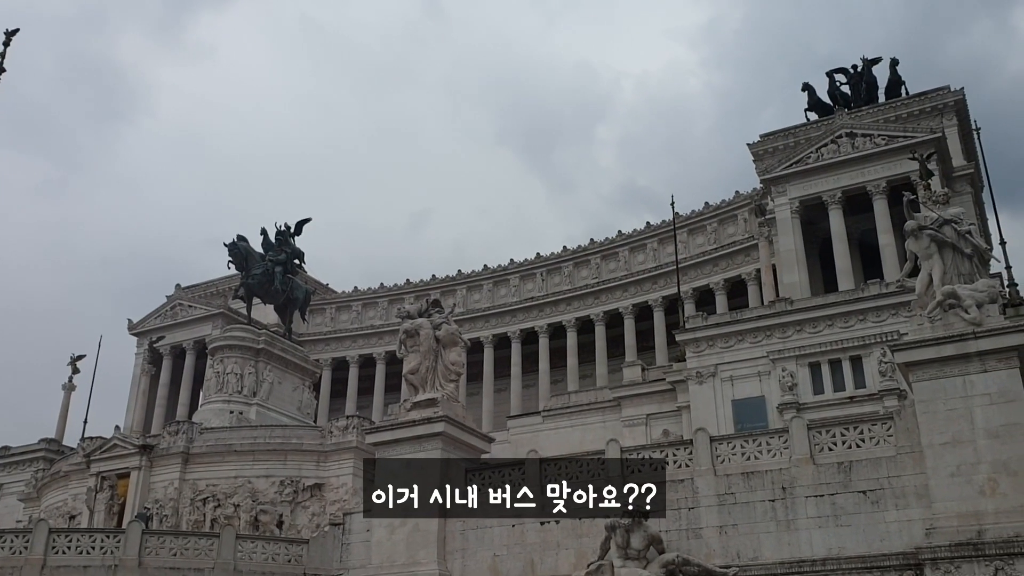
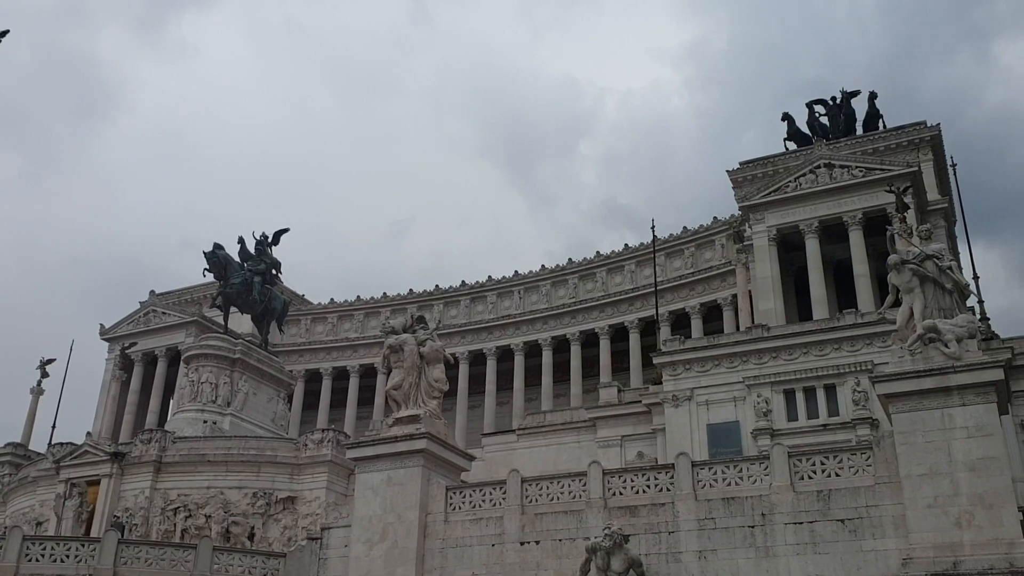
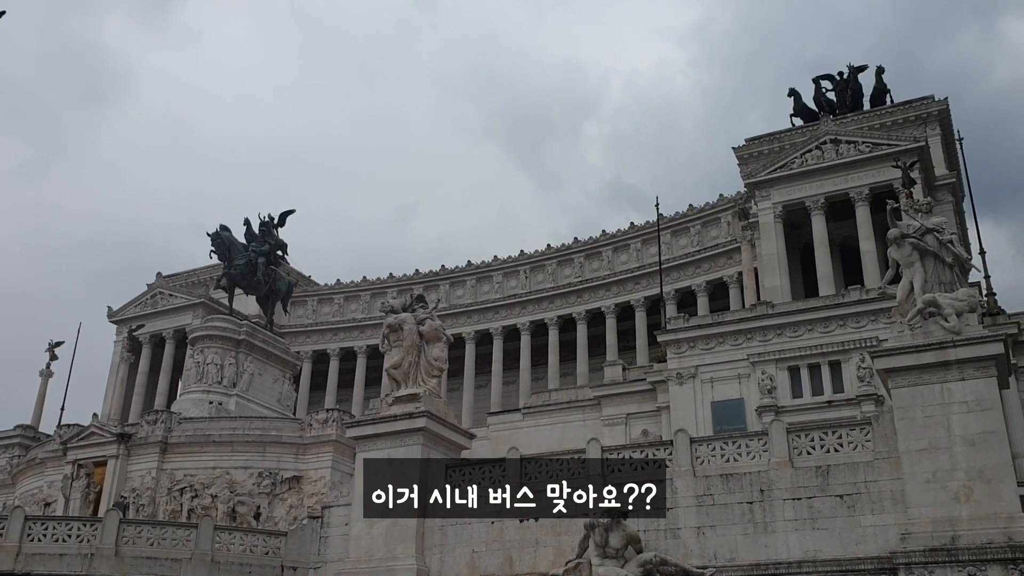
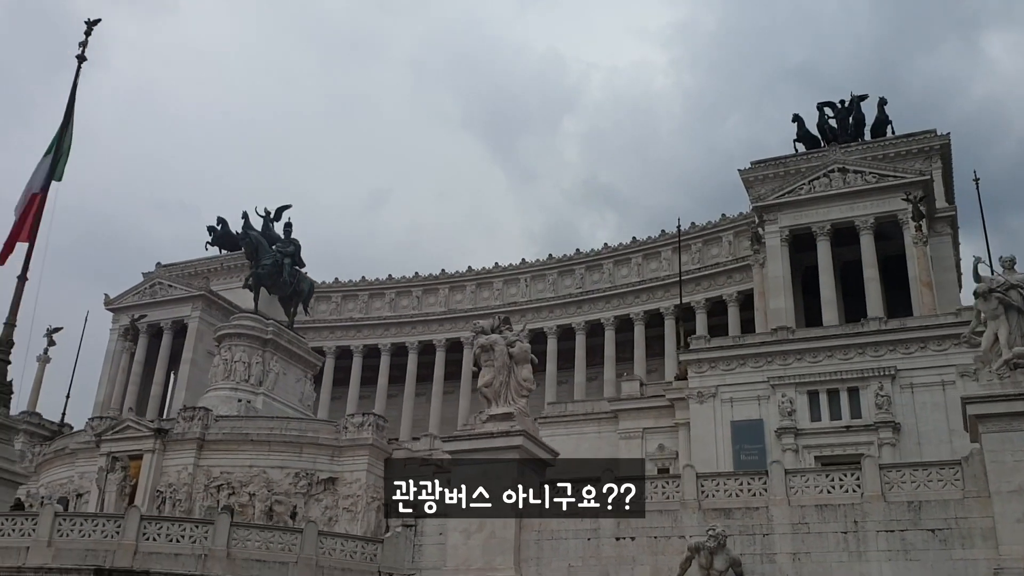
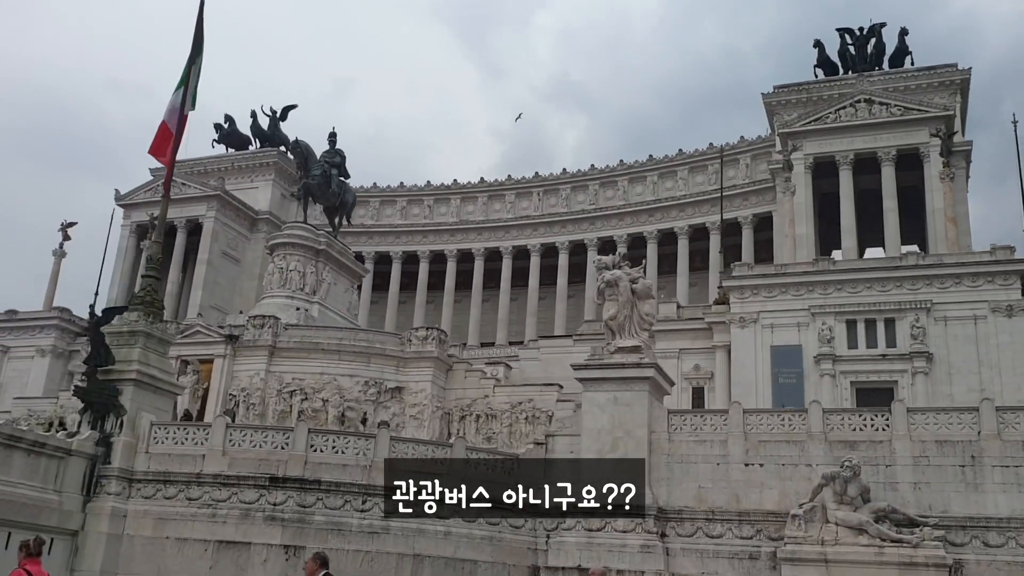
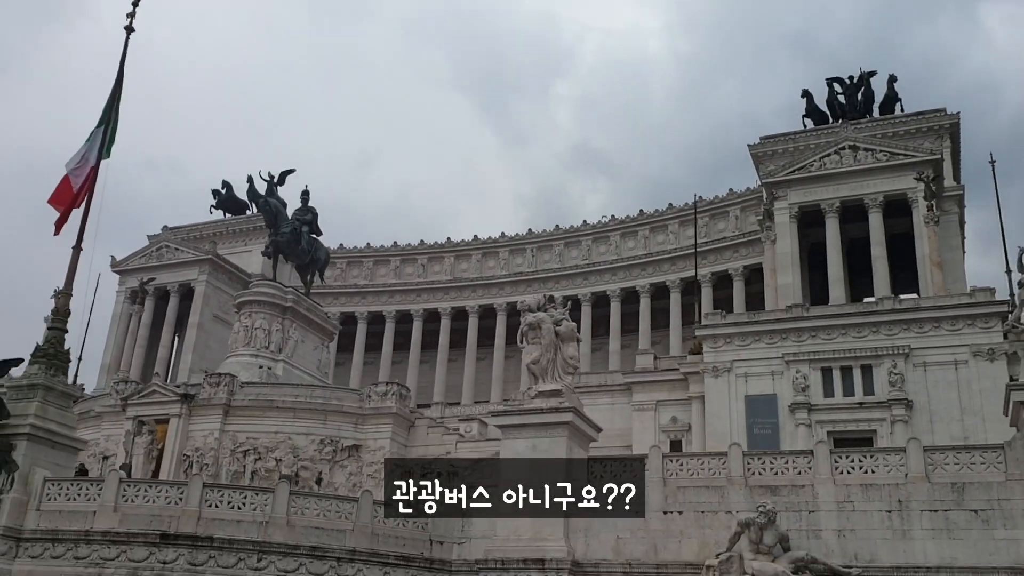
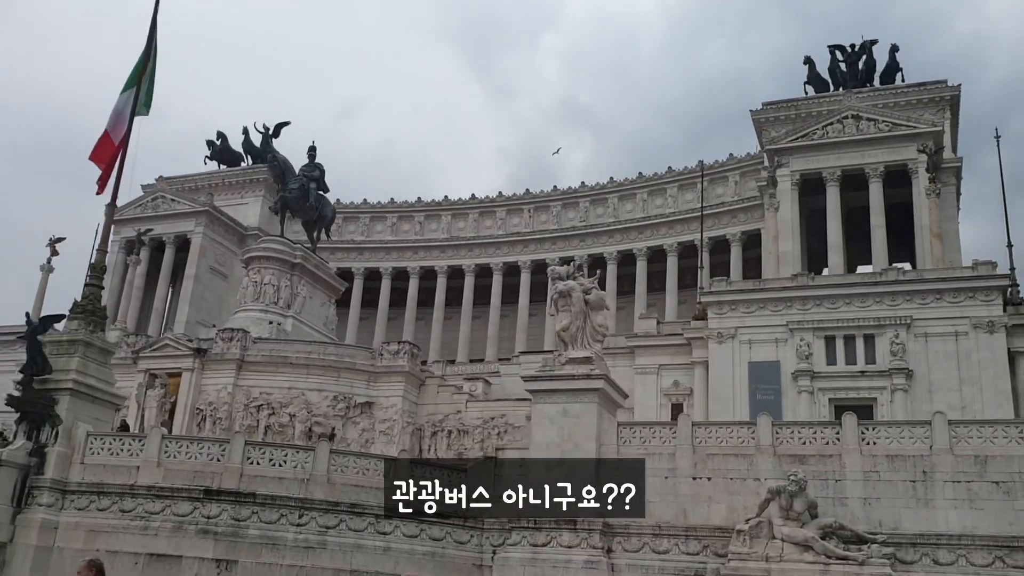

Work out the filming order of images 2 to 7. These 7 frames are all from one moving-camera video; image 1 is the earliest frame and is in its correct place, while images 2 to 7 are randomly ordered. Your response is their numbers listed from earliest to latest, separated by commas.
3, 2, 4, 6, 7, 5
